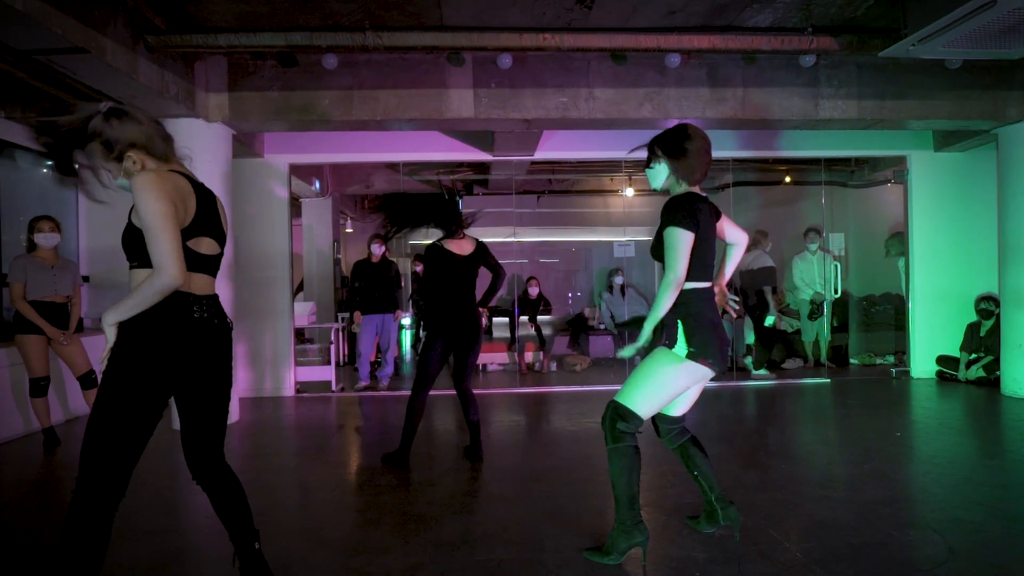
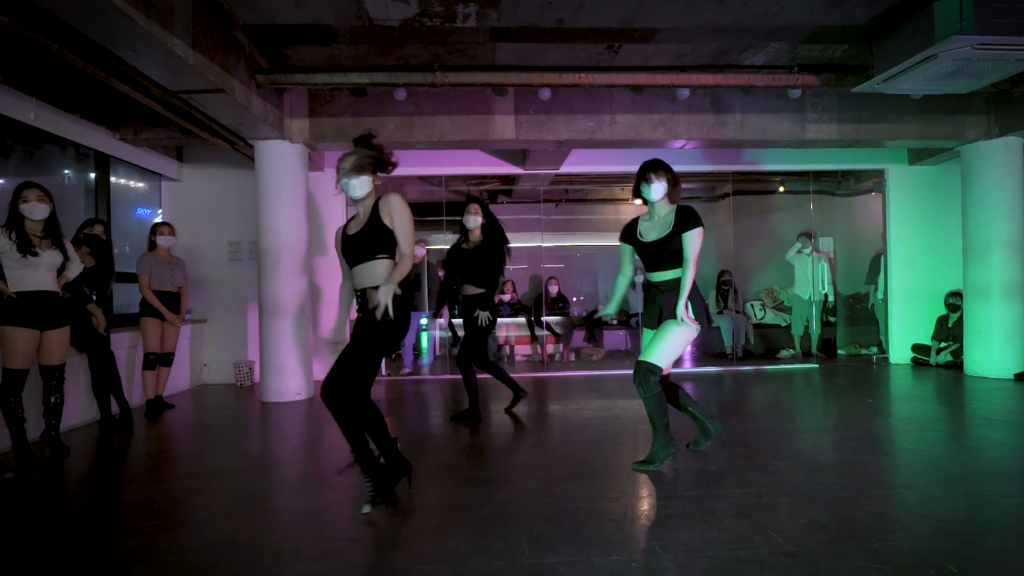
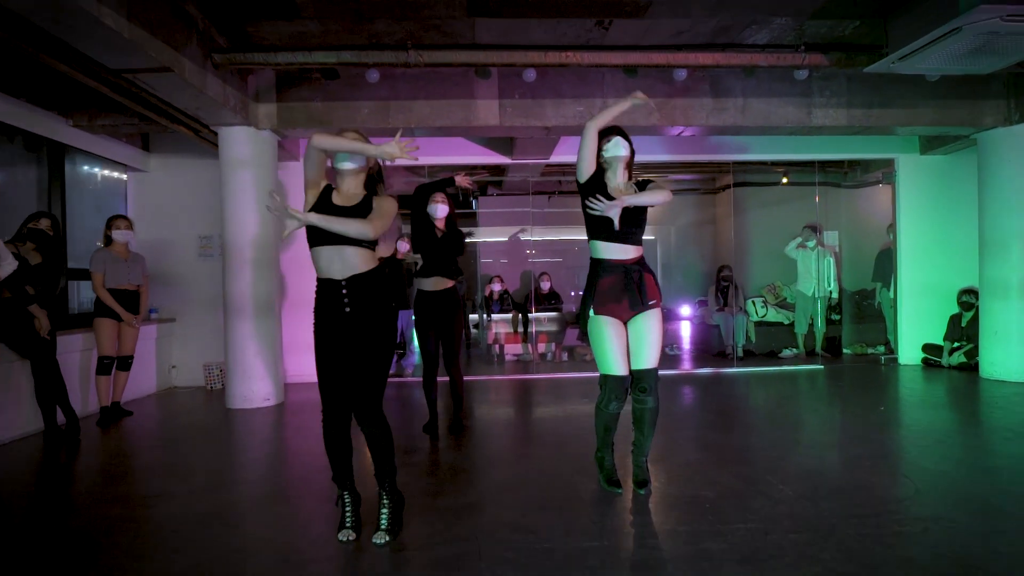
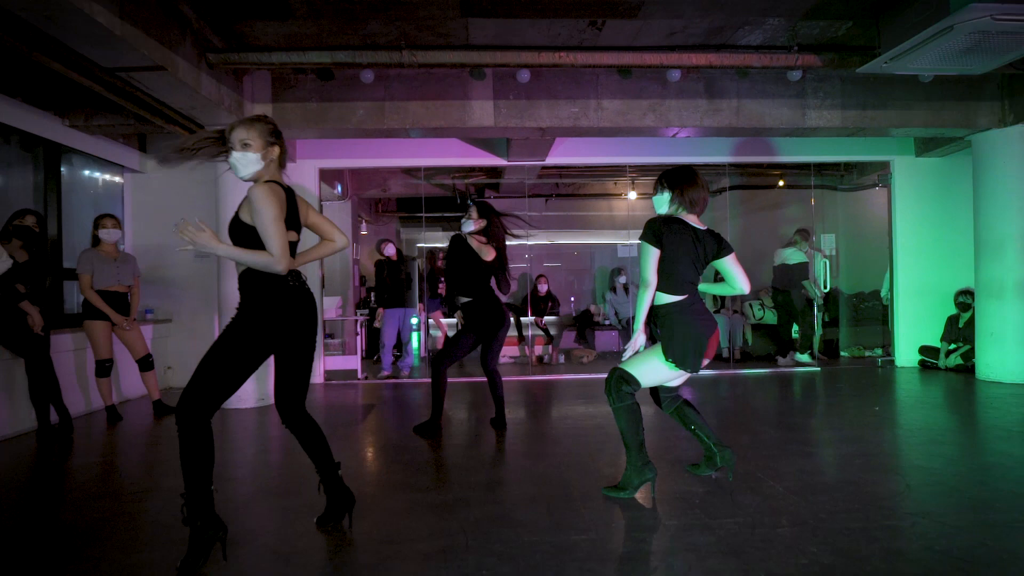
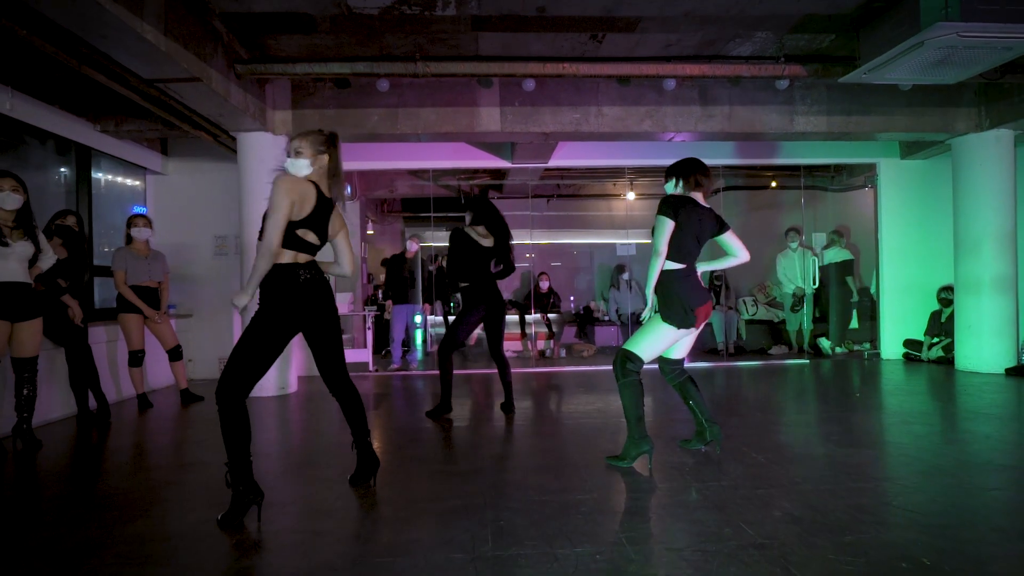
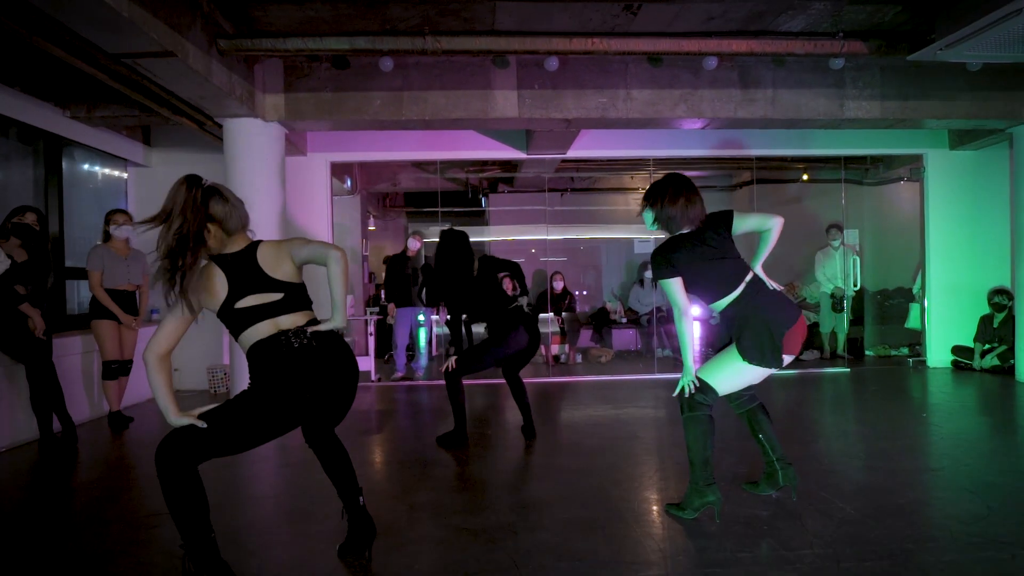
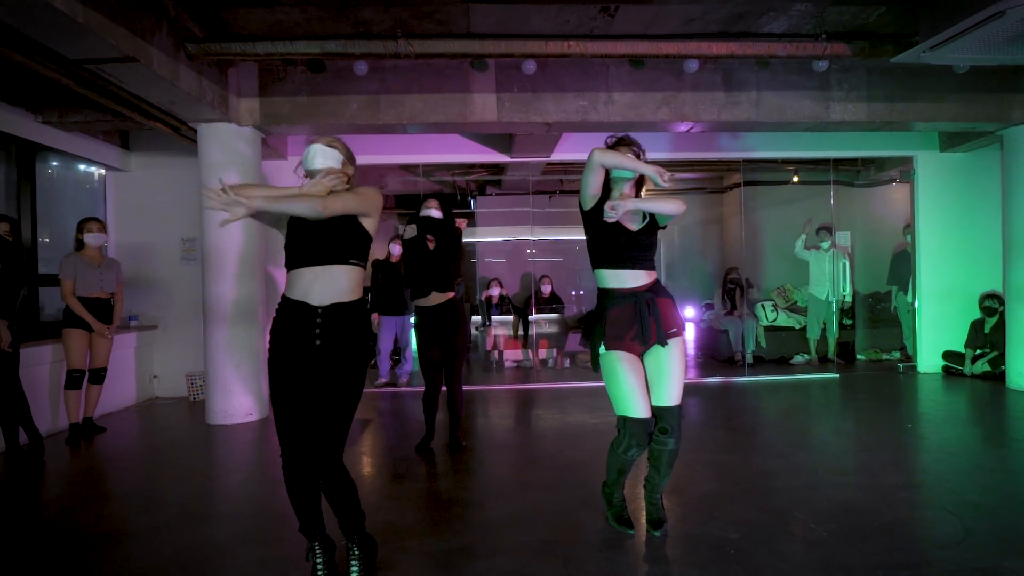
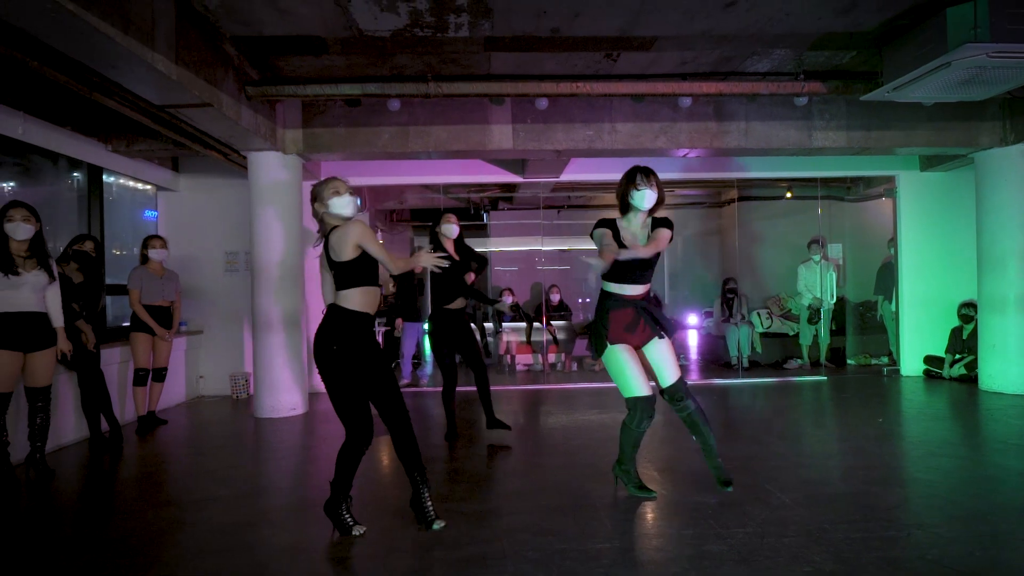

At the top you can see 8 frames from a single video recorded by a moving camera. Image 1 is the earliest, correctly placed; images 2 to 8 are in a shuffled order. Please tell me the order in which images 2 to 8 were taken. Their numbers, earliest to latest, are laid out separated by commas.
4, 5, 6, 2, 3, 7, 8
